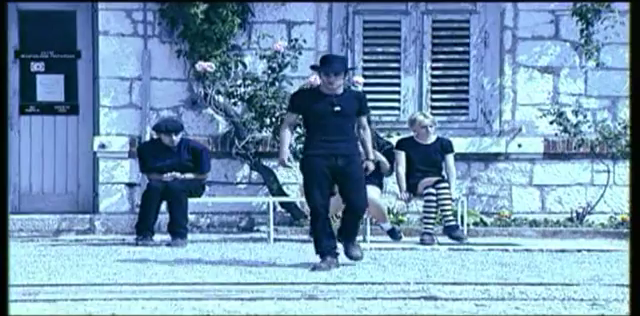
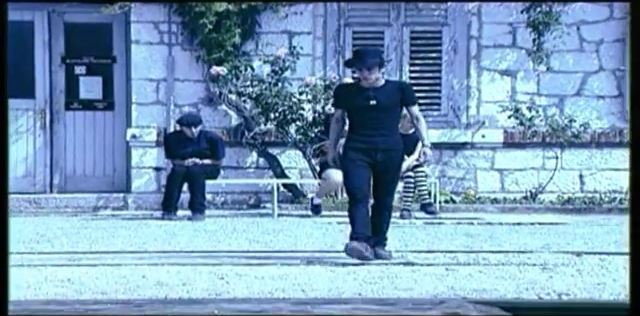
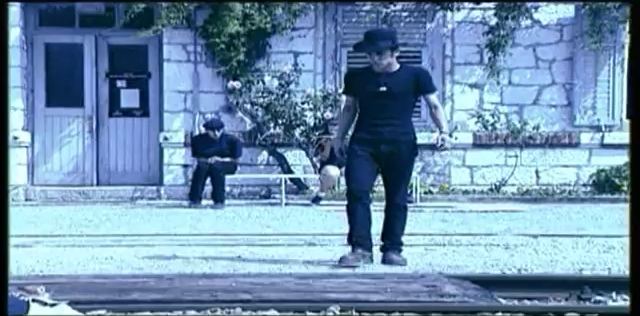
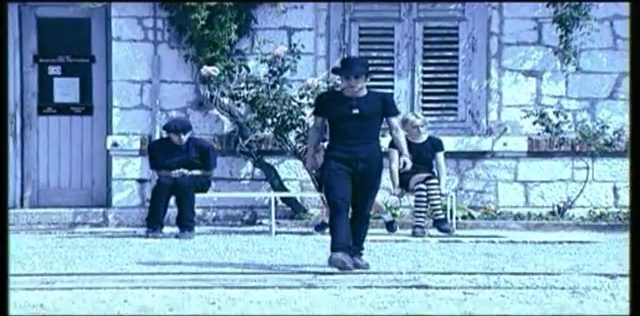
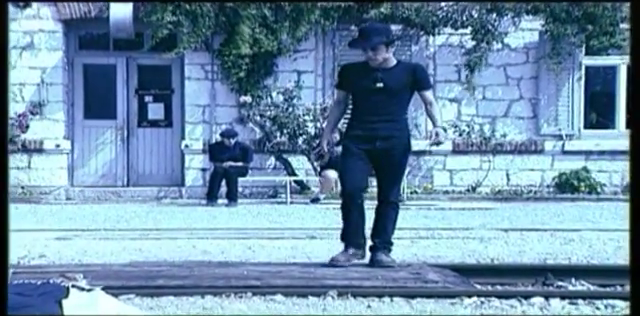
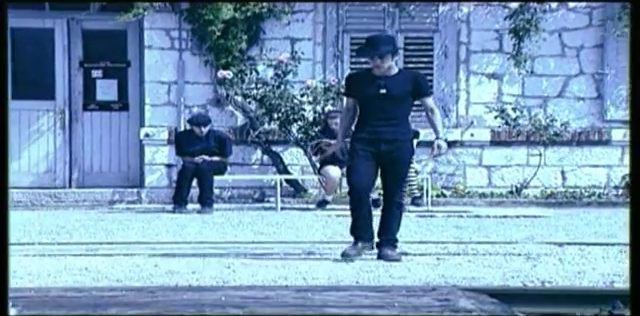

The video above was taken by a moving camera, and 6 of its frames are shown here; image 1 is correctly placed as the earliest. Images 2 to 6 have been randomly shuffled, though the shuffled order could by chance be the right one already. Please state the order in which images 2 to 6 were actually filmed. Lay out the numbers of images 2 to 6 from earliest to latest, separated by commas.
4, 2, 6, 3, 5
